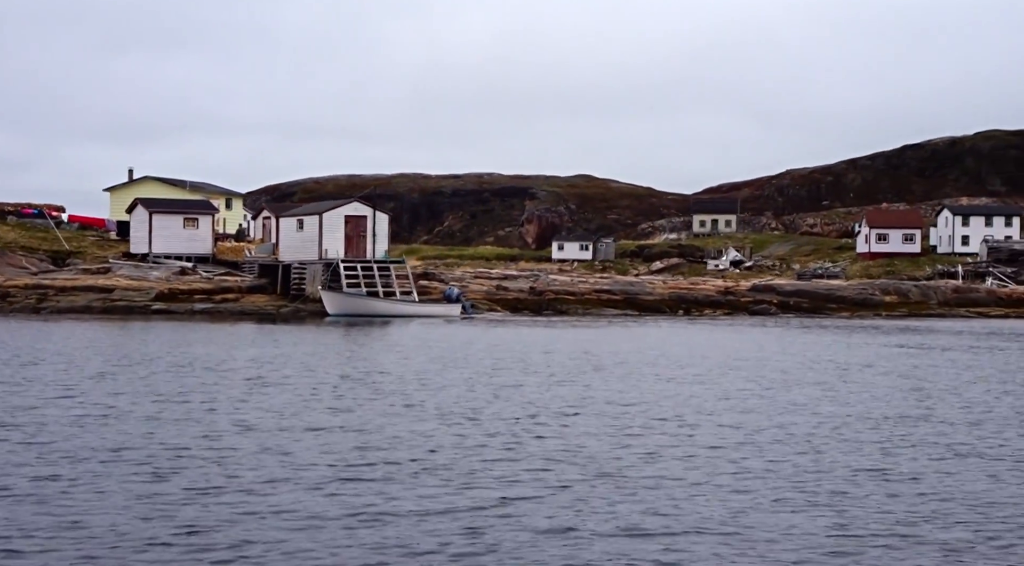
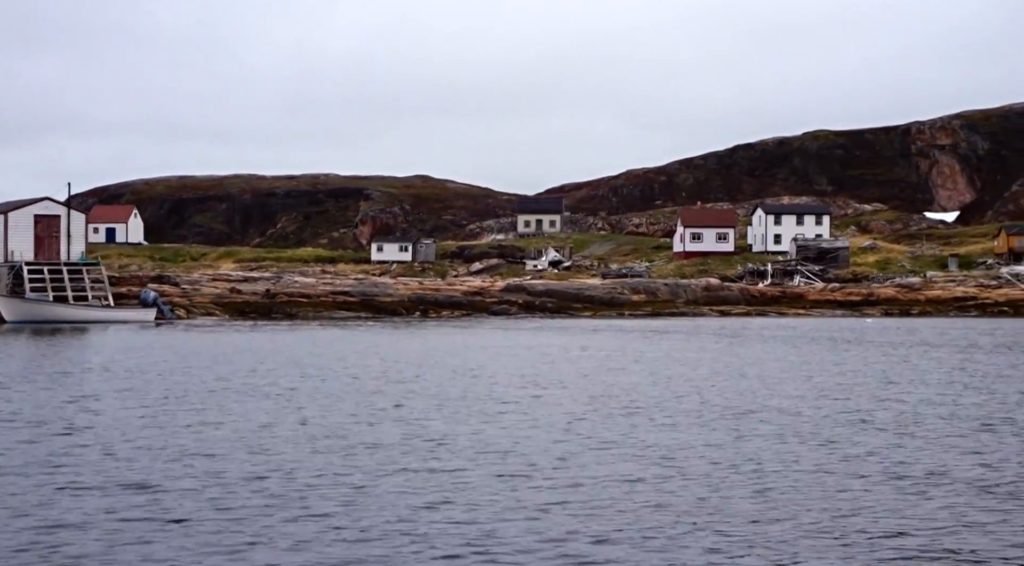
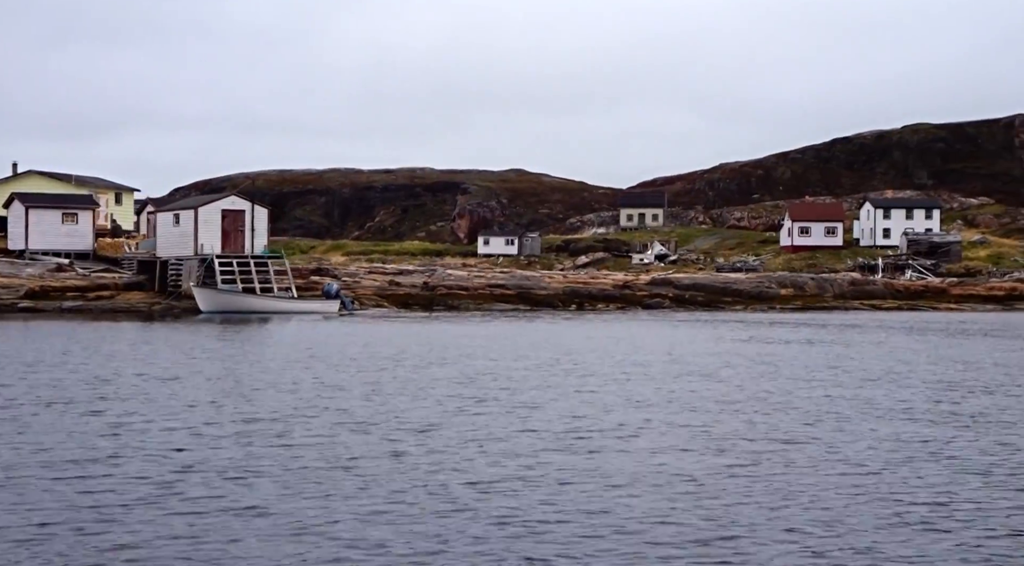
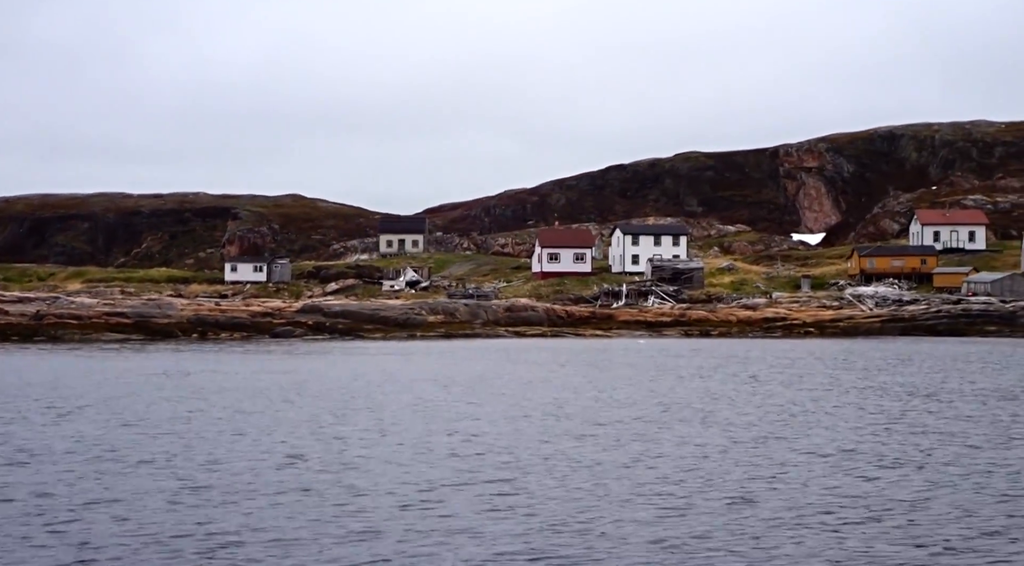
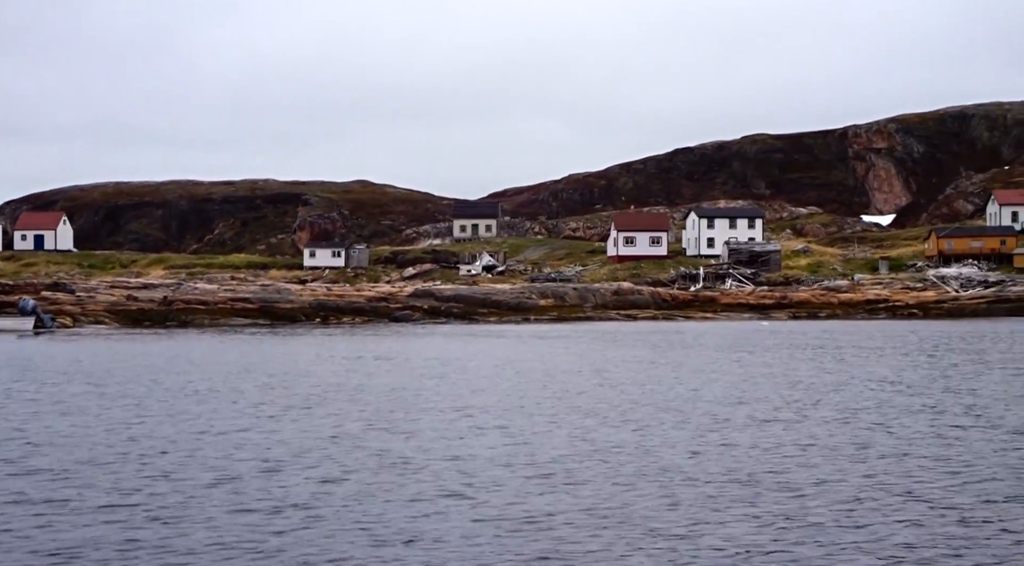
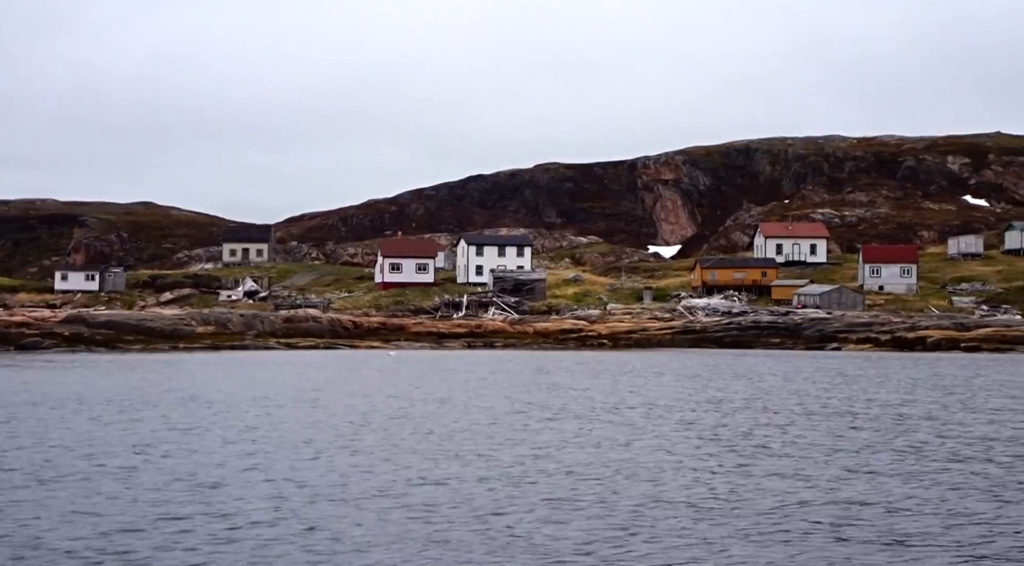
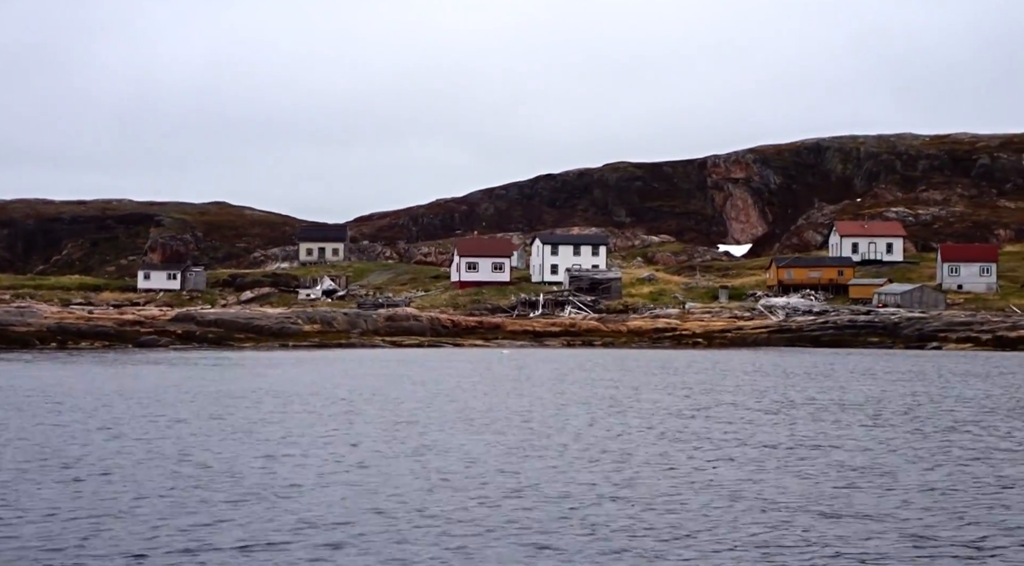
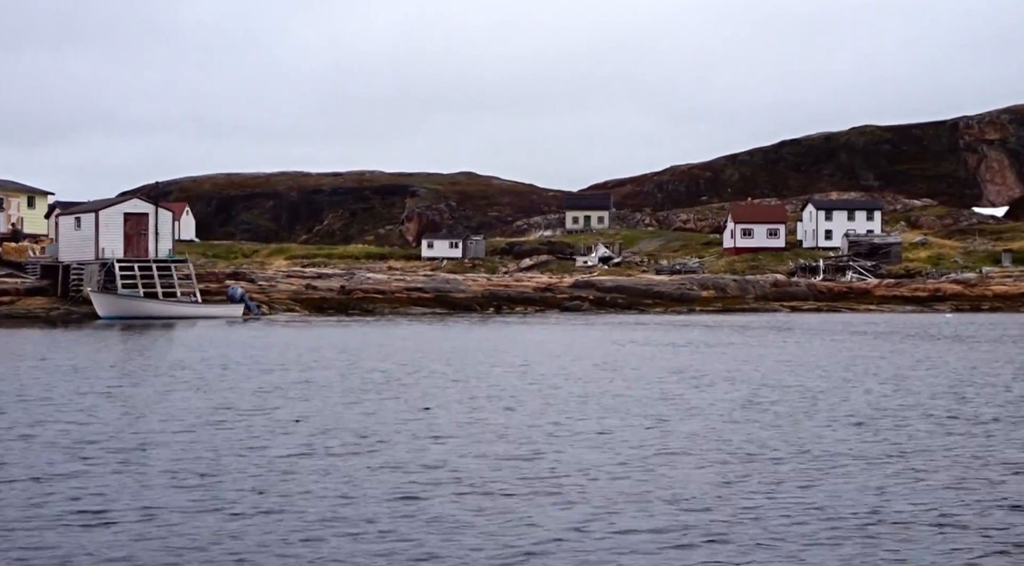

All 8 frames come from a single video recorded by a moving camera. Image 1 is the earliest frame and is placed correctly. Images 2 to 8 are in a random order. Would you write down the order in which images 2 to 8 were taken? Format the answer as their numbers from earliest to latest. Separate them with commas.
3, 8, 2, 5, 4, 7, 6
